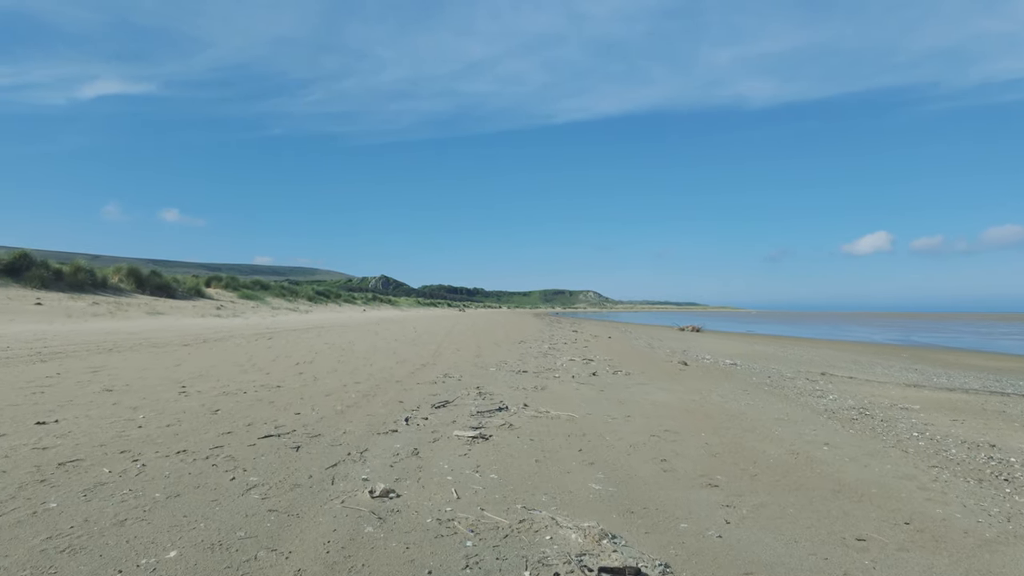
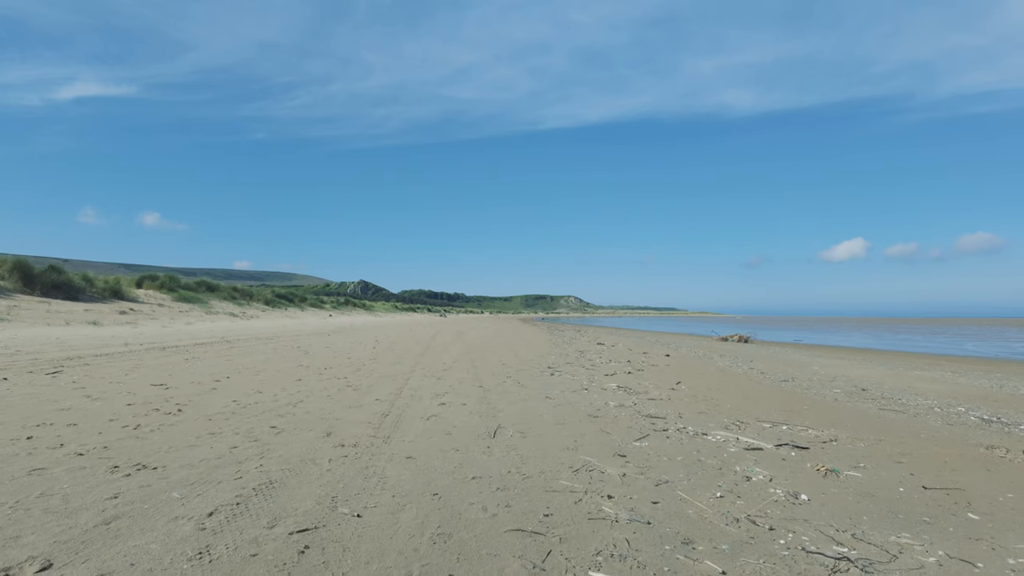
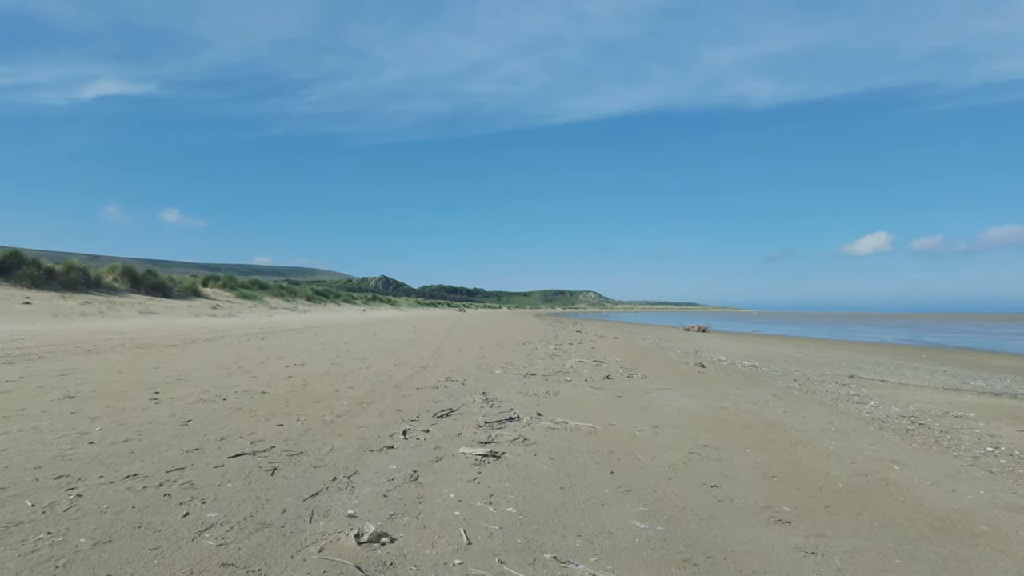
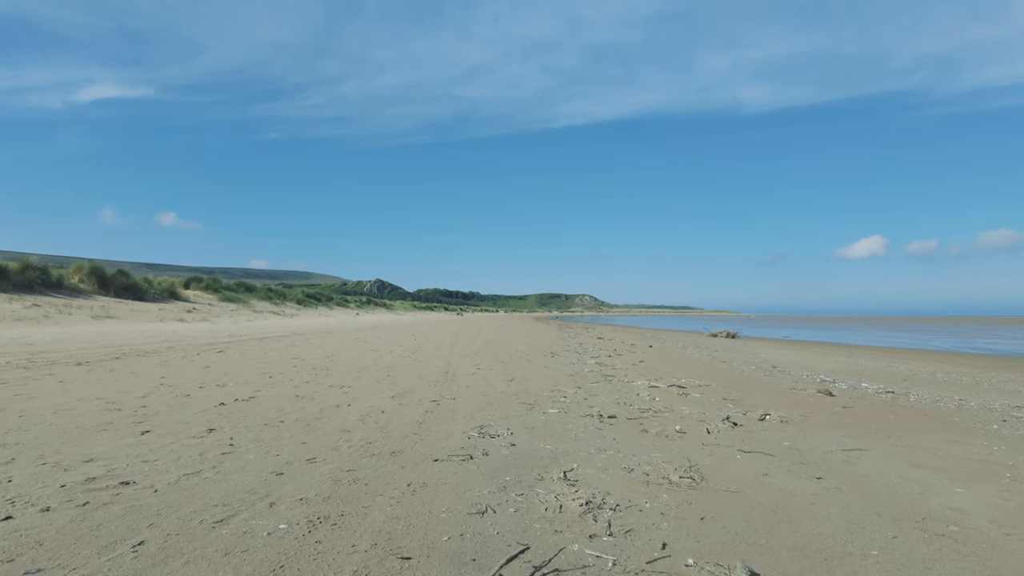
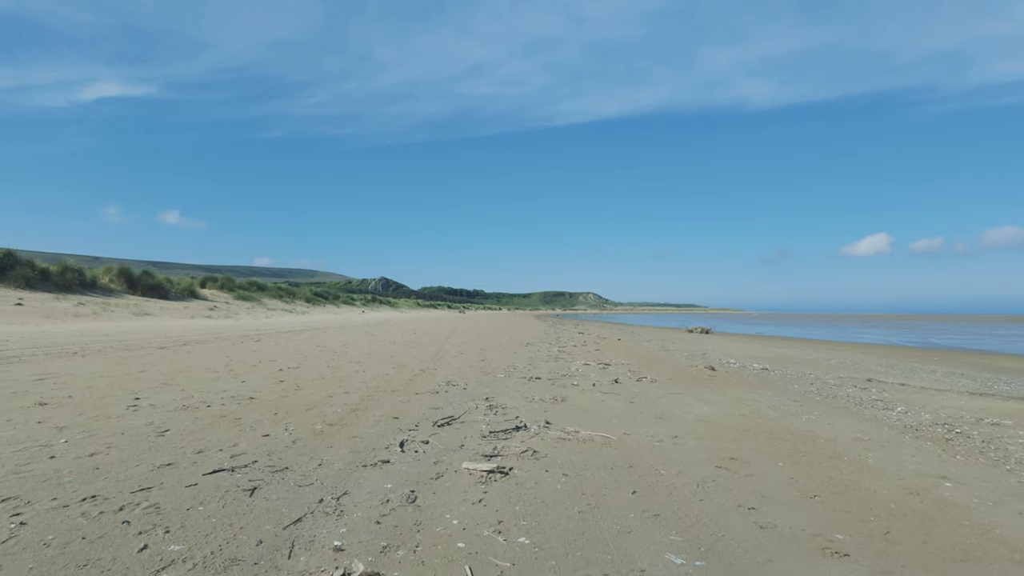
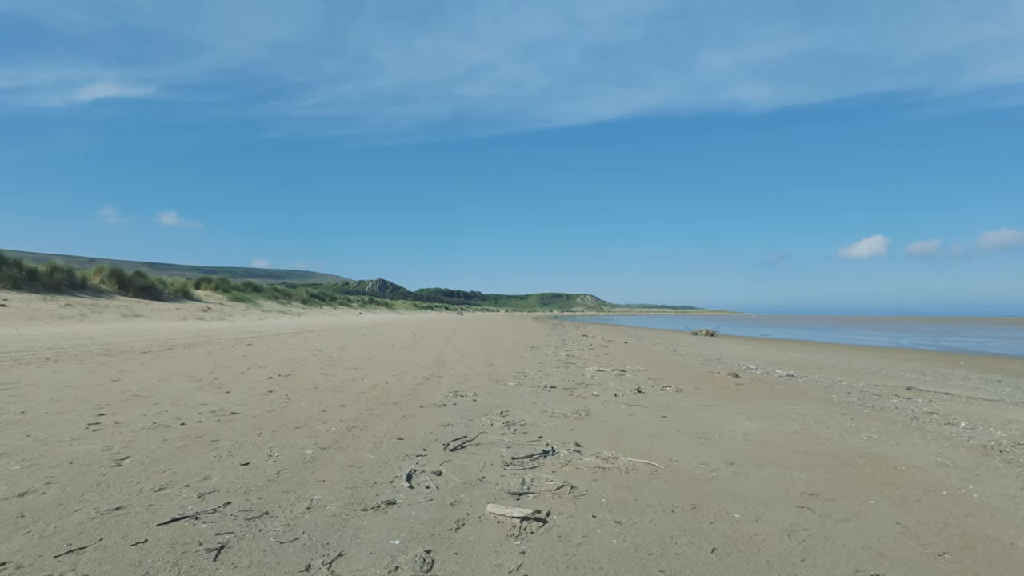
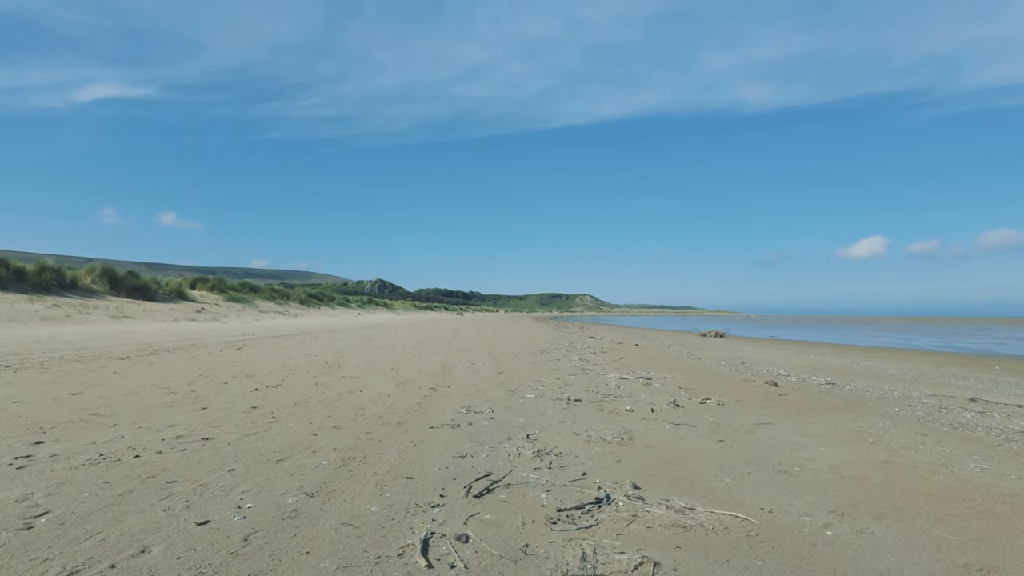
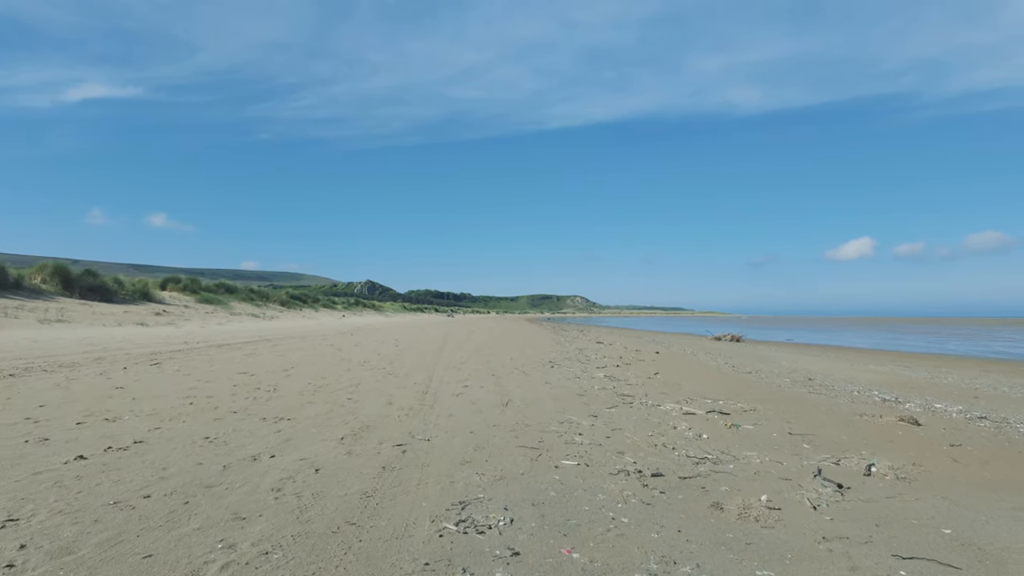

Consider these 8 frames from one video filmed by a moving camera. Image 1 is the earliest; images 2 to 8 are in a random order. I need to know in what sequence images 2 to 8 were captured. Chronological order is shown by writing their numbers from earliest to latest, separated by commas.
3, 5, 6, 7, 4, 8, 2
